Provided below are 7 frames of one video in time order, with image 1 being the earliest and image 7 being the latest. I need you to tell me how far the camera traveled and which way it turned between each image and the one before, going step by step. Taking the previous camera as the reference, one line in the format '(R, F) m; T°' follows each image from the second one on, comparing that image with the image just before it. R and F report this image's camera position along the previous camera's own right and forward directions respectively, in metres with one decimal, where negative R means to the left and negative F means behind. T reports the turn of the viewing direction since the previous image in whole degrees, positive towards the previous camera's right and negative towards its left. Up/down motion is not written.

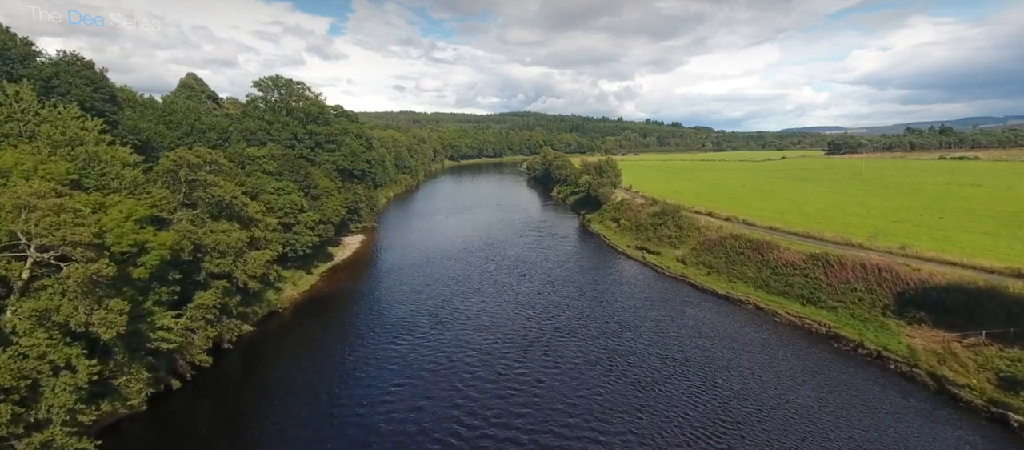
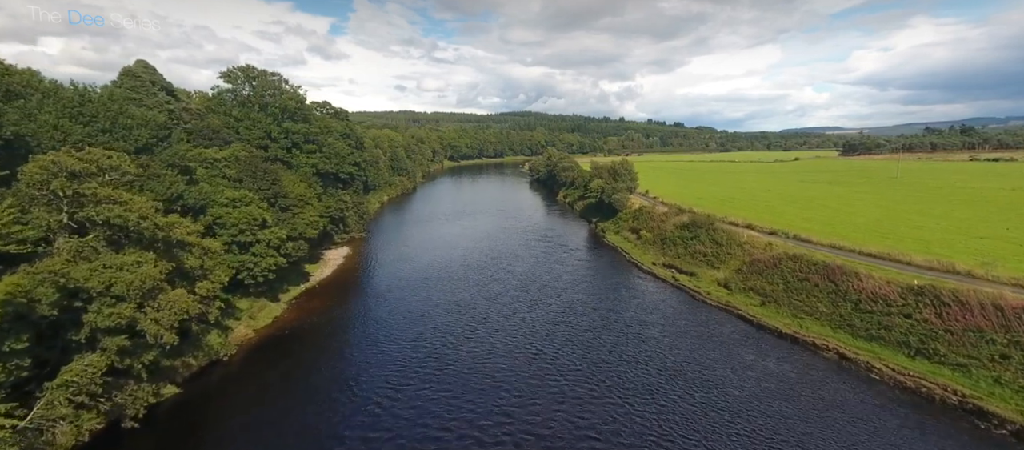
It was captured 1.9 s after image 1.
(-0.6, +8.3) m; 0°
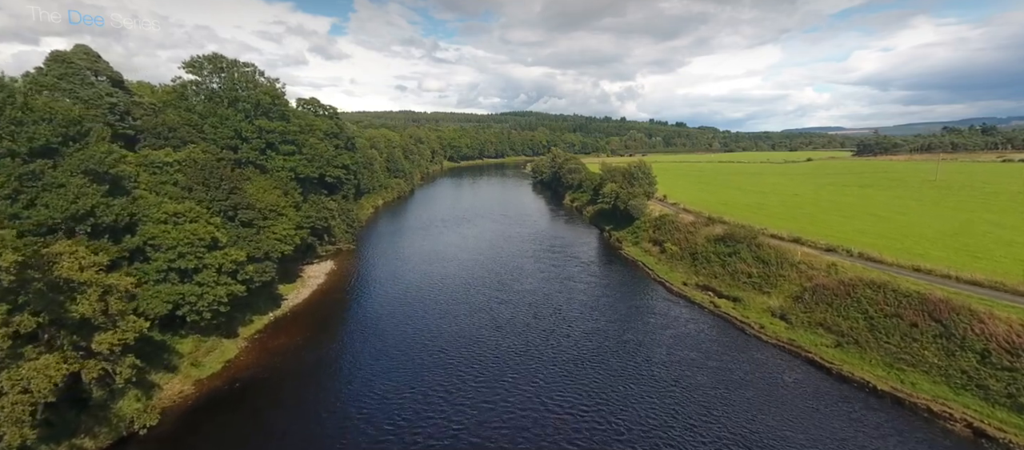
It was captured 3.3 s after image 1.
(-0.6, +7.4) m; 0°
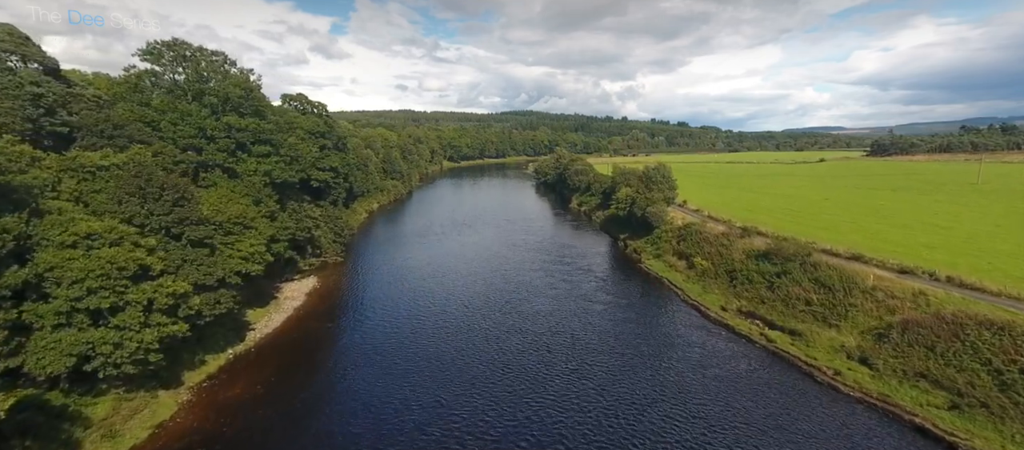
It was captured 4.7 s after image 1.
(-0.7, +6.8) m; 0°
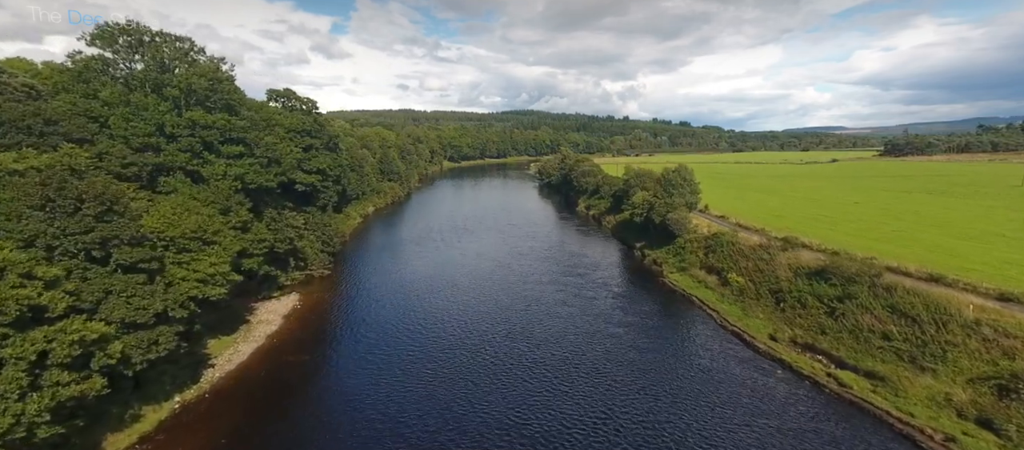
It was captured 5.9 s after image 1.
(-0.7, +6.0) m; 0°
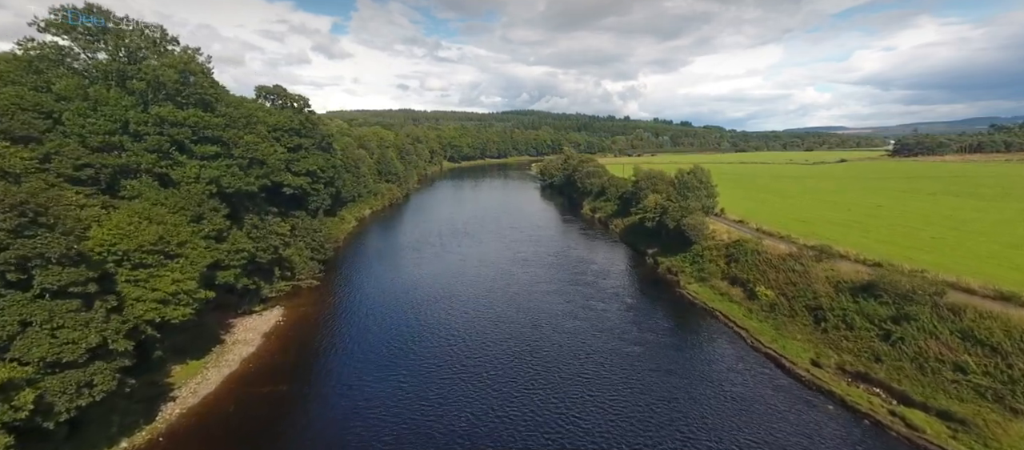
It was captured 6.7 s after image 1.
(-0.4, +4.0) m; 0°
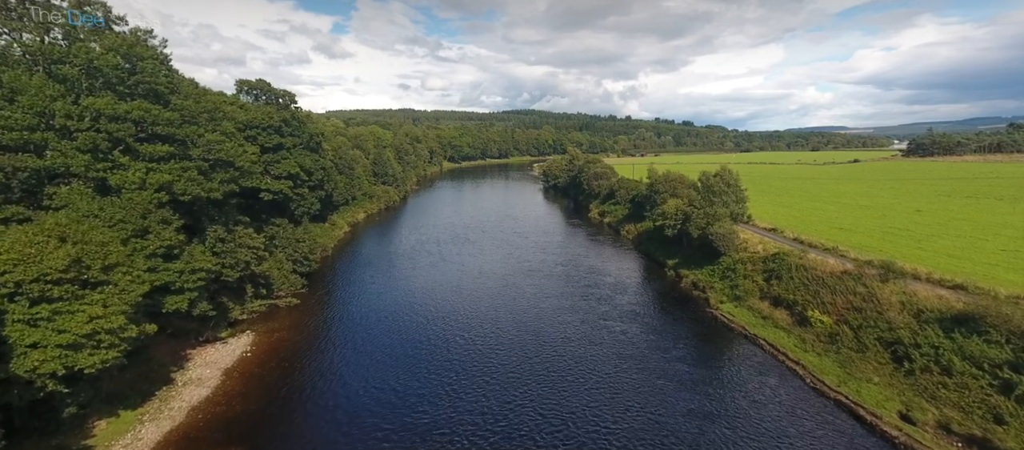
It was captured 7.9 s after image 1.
(-0.5, +5.9) m; 0°
